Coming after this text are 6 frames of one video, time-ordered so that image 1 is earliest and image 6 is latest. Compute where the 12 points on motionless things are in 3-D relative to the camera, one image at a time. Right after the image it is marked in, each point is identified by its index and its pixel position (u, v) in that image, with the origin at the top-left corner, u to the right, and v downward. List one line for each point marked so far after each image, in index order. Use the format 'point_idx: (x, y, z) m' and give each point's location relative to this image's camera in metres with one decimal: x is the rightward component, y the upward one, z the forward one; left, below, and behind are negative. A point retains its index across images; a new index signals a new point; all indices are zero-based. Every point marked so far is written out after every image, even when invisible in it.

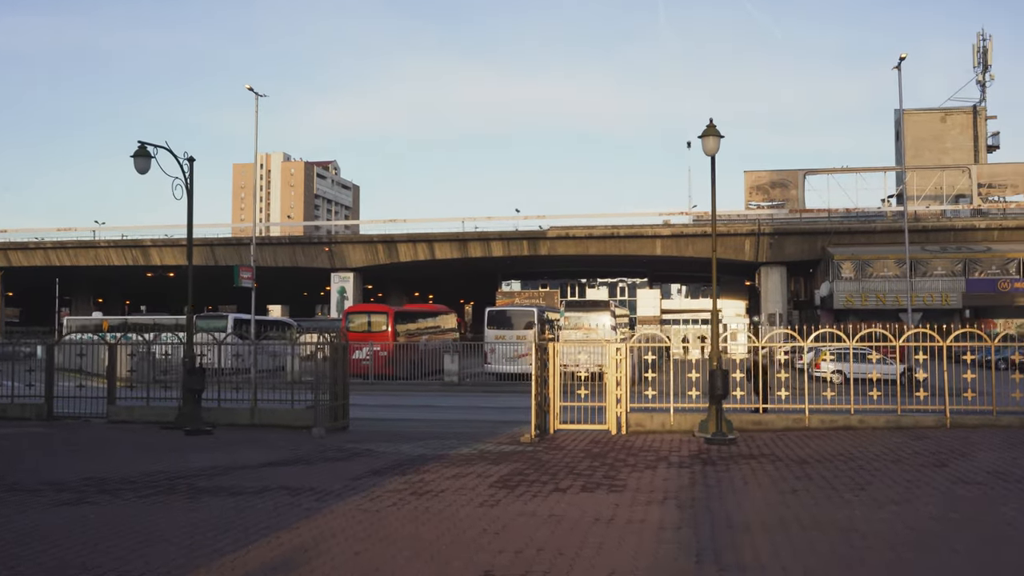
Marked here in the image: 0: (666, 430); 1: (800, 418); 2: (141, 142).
0: (+2.6, -2.4, +16.8) m
1: (+4.8, -2.1, +16.4) m
2: (-6.4, +2.6, +17.2) m
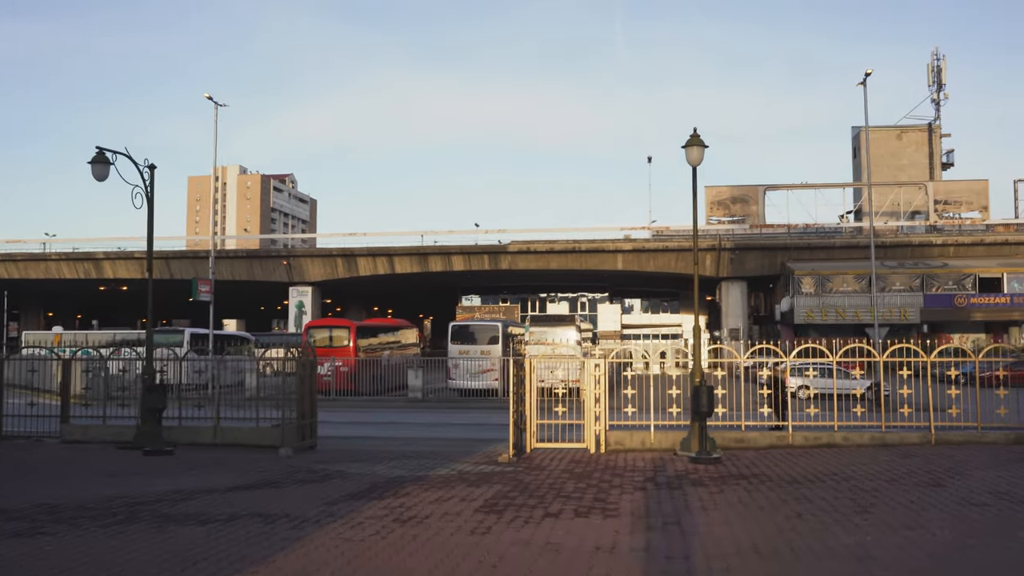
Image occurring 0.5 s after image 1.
0: (+2.2, -2.6, +16.3) m
1: (+4.4, -2.4, +16.0) m
2: (-6.8, +2.3, +16.4) m
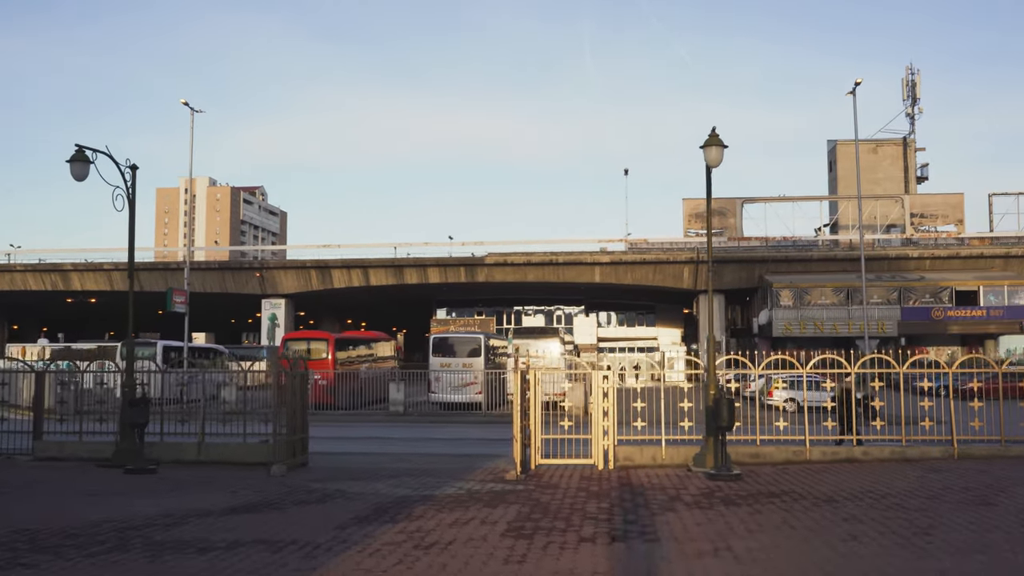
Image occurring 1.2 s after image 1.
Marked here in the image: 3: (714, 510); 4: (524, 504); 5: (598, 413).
0: (+2.3, -2.7, +15.5) m
1: (+4.4, -2.5, +15.3) m
2: (-6.7, +2.2, +15.5) m
3: (+2.2, -2.4, +10.6) m
4: (+0.1, -2.4, +11.2) m
5: (+1.3, -1.9, +15.5) m
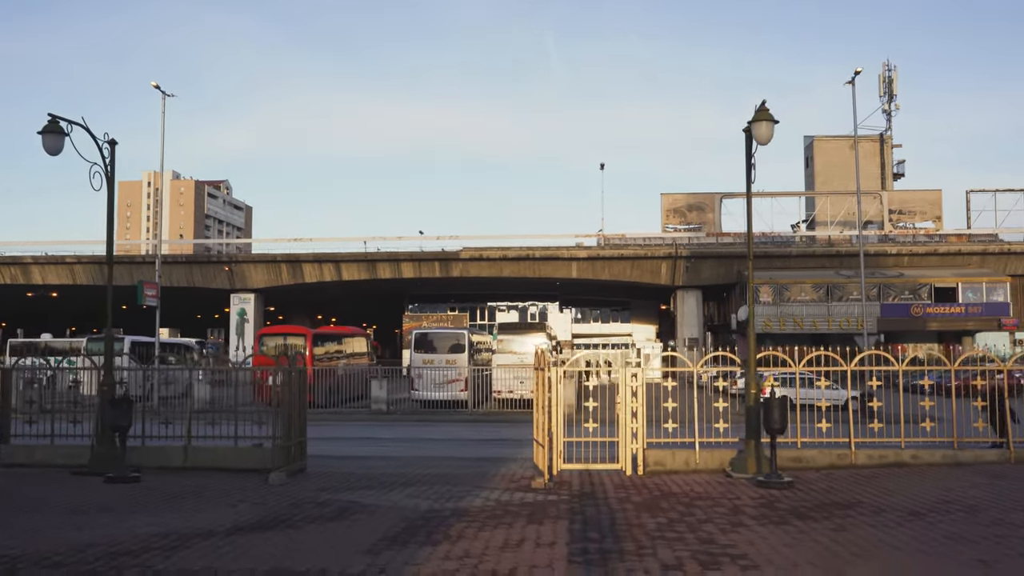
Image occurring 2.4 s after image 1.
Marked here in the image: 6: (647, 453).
0: (+2.6, -2.6, +14.3) m
1: (+4.7, -2.4, +14.2) m
2: (-6.4, +2.4, +13.9) m
3: (+2.6, -2.2, +9.4) m
4: (+0.6, -2.3, +9.9) m
5: (+1.6, -1.8, +14.2) m
6: (+2.0, -2.4, +14.3) m
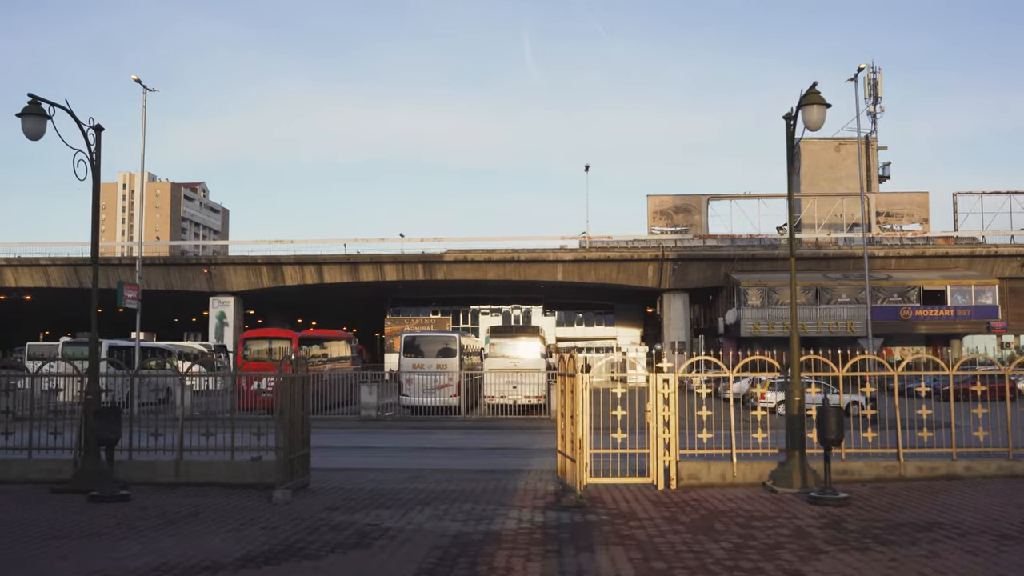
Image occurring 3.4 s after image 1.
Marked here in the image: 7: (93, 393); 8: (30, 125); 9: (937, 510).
0: (+2.9, -2.6, +13.2) m
1: (+5.0, -2.3, +13.2) m
2: (-6.1, +2.4, +12.6) m
3: (+3.0, -2.2, +8.3) m
4: (+1.0, -2.3, +8.8) m
5: (+1.9, -1.8, +13.1) m
6: (+2.3, -2.4, +13.3) m
7: (-5.6, -1.4, +13.2) m
8: (-5.9, +2.0, +12.1) m
9: (+4.5, -2.4, +10.6) m
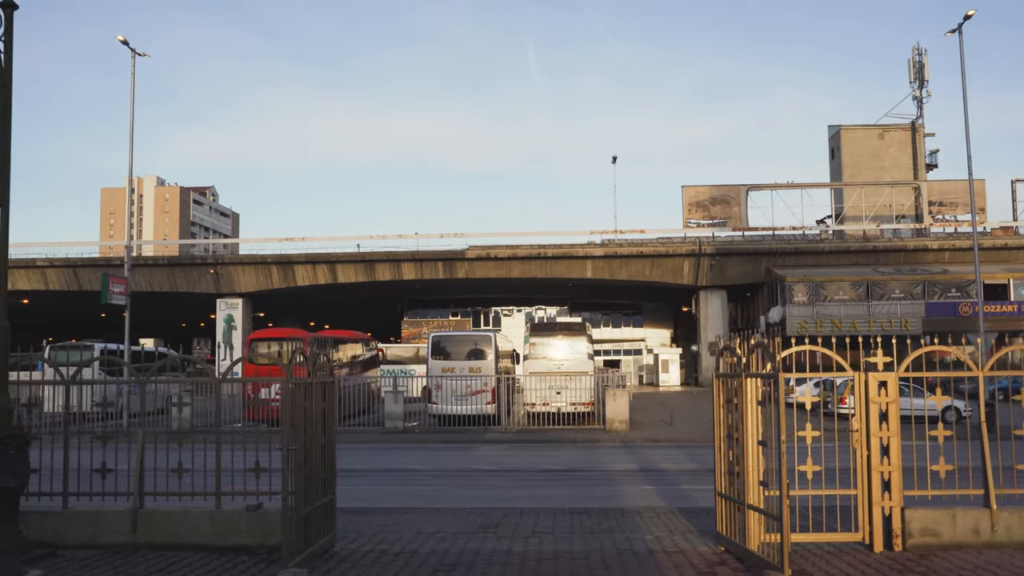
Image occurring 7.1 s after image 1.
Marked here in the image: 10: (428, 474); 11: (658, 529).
0: (+4.0, -2.2, +8.5) m
1: (+6.2, -1.9, +8.4) m
2: (-5.0, +2.8, +8.0) m
3: (+4.1, -1.8, +3.6) m
4: (+2.1, -1.8, +4.1) m
5: (+3.1, -1.4, +8.4) m
6: (+3.4, -2.0, +8.5) m
7: (-4.4, -1.0, +8.6) m
8: (-4.8, +2.3, +7.5) m
9: (+5.7, -1.9, +5.9) m
10: (-1.5, -3.3, +17.5) m
11: (+1.5, -2.4, +10.0) m
